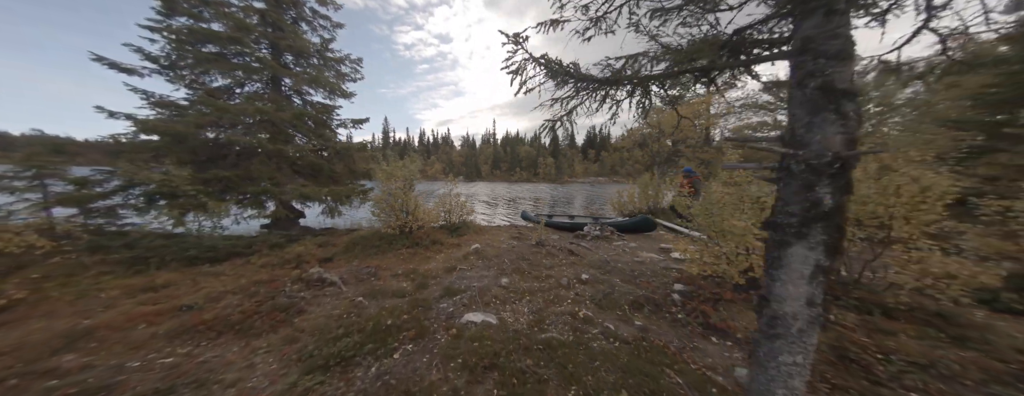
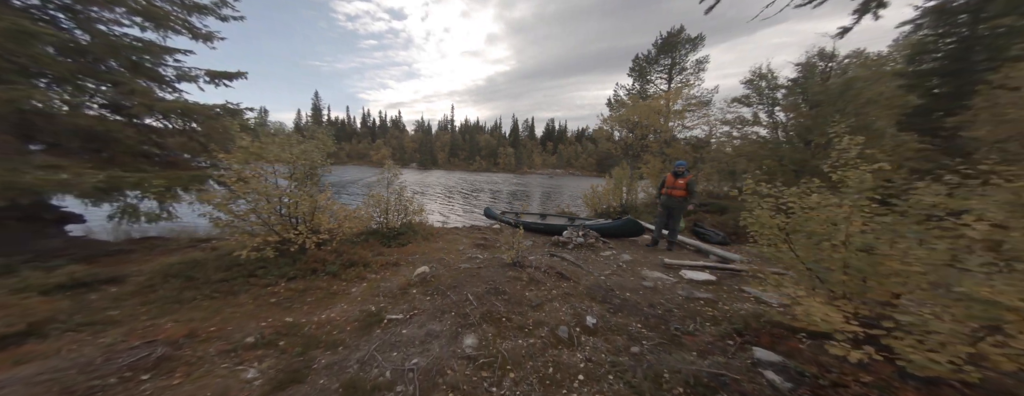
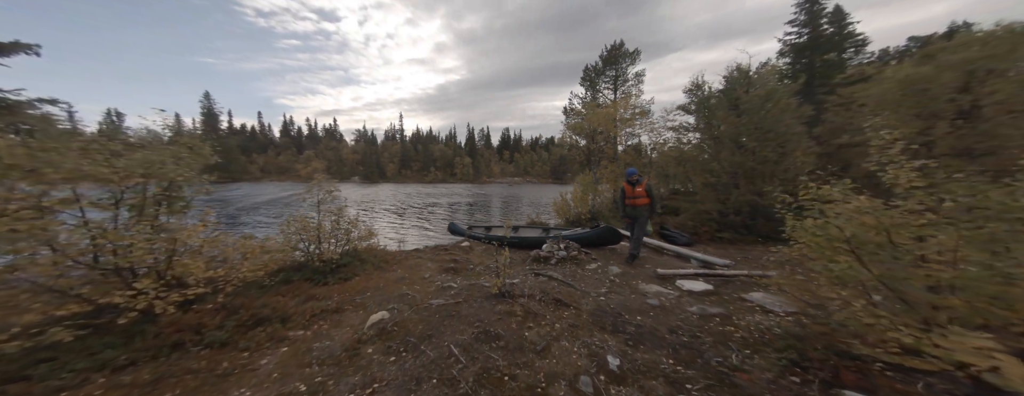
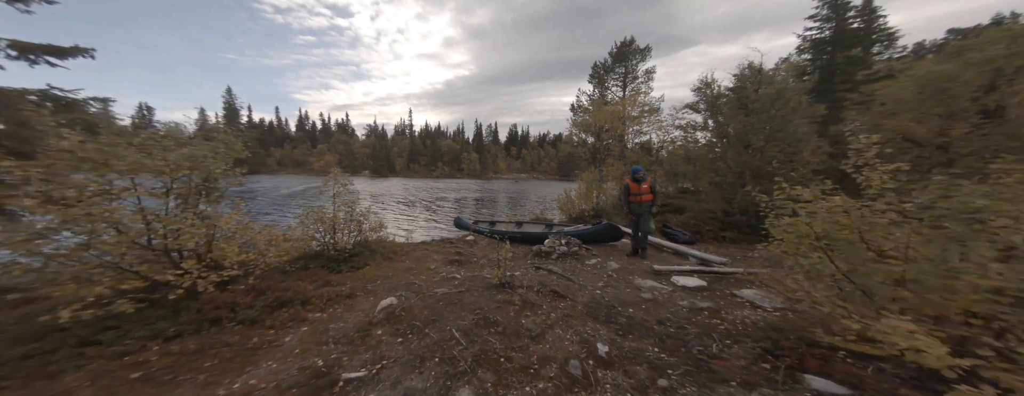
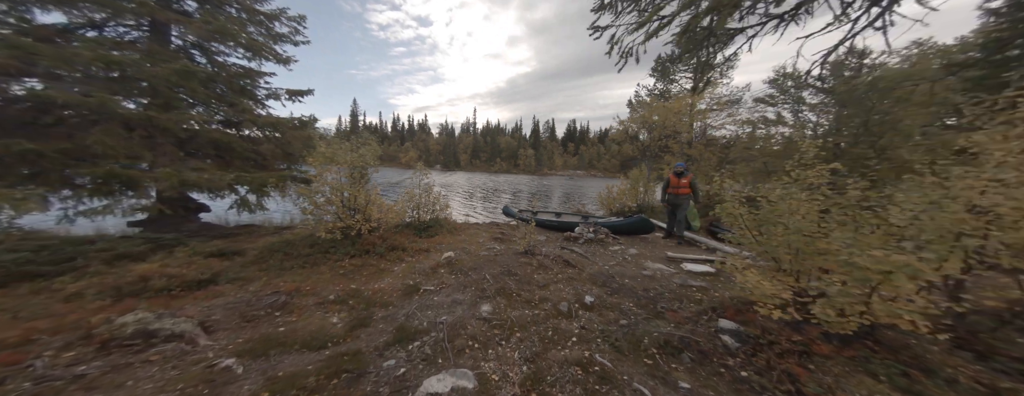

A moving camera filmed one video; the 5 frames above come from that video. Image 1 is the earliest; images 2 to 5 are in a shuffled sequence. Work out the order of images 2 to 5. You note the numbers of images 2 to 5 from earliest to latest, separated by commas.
5, 2, 4, 3
